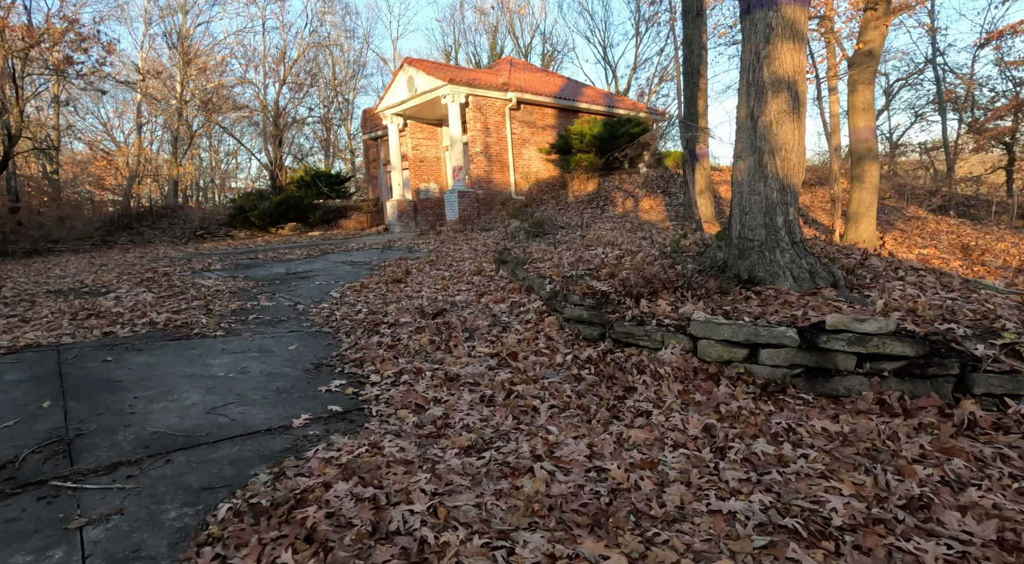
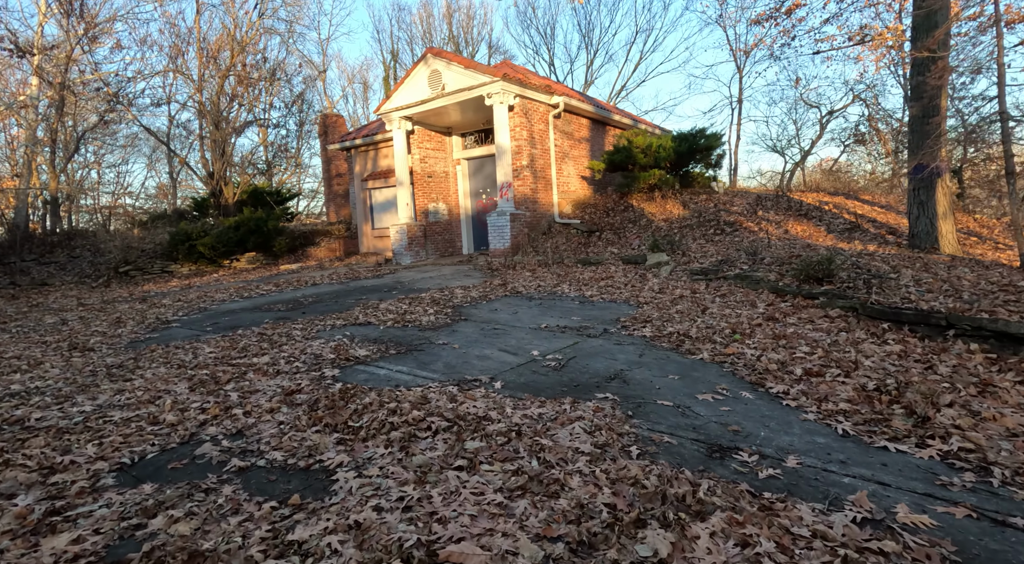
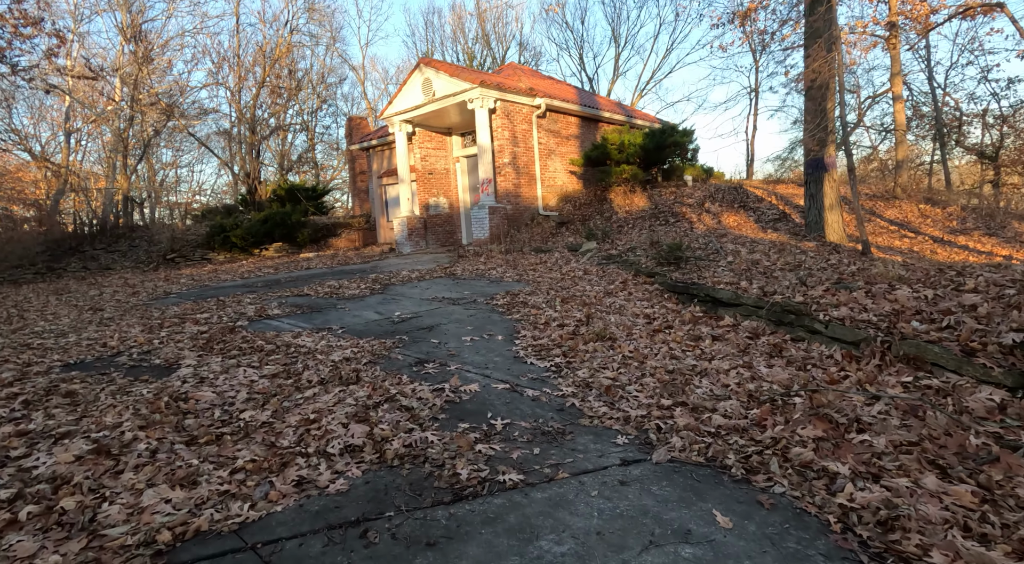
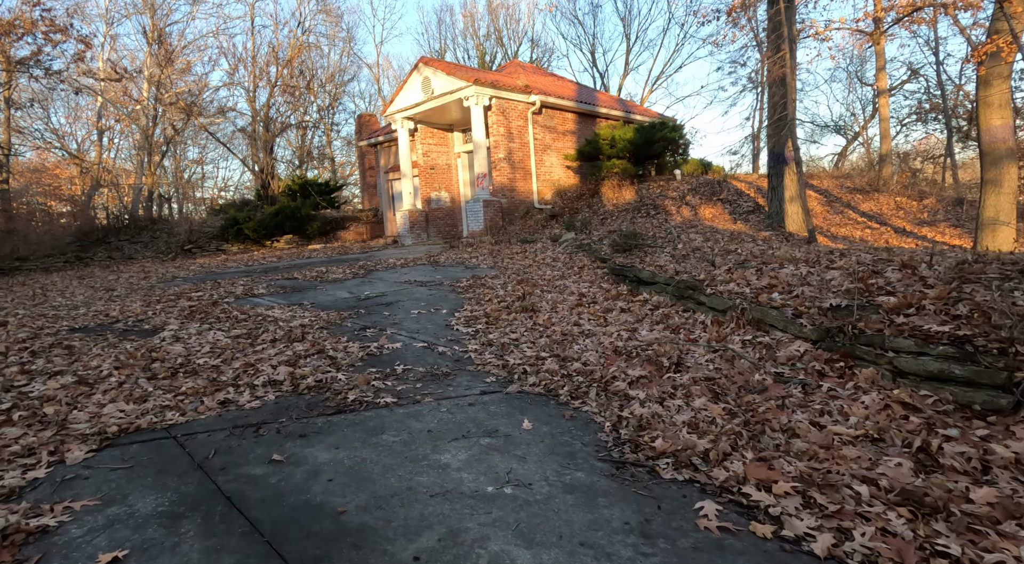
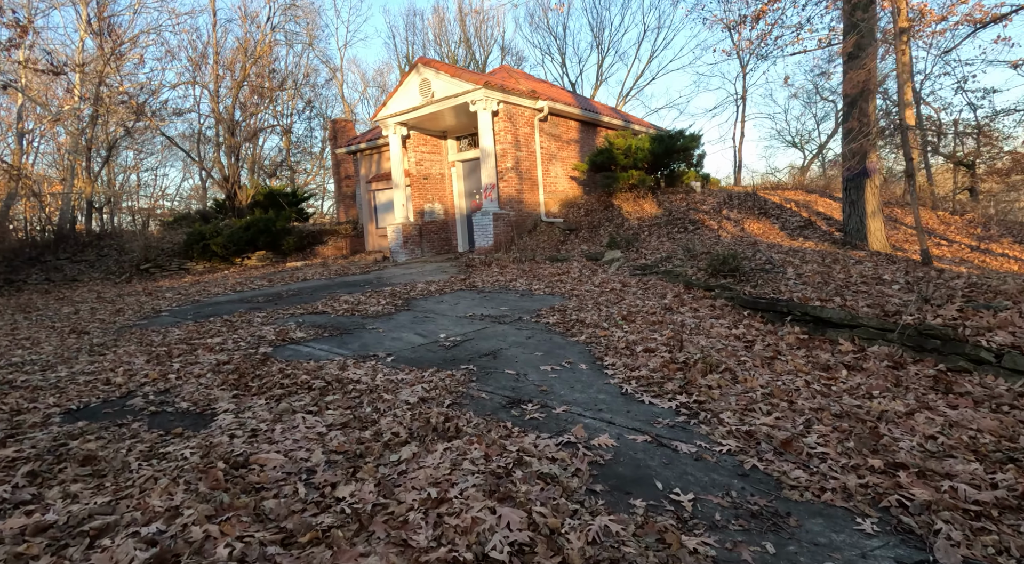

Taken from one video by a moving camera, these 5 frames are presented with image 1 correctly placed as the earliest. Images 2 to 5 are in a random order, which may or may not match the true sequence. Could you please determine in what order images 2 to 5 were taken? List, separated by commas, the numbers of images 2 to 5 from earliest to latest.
4, 3, 5, 2
